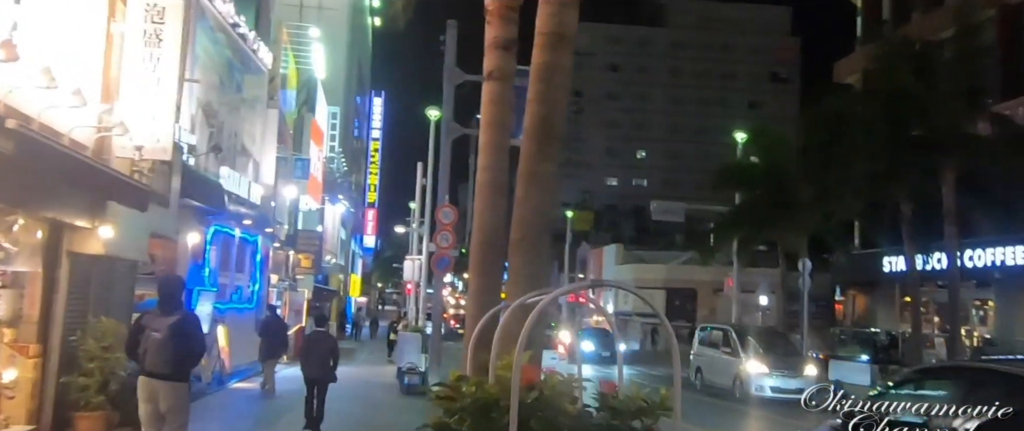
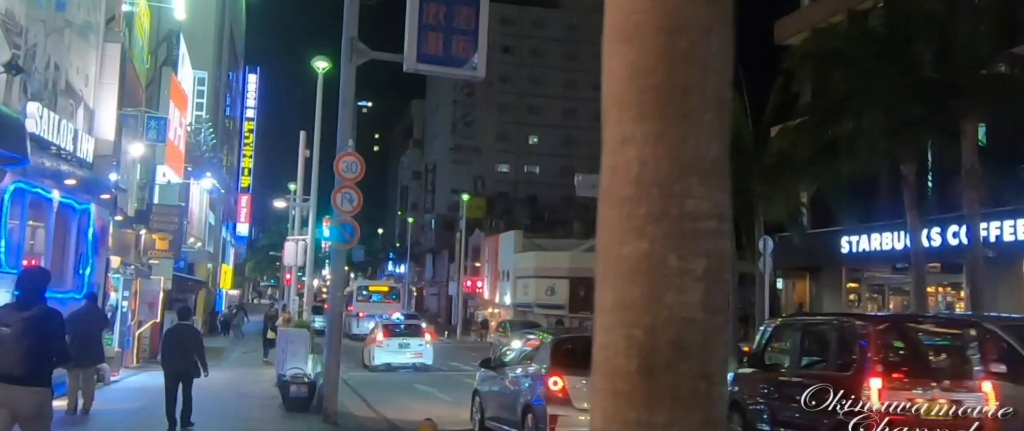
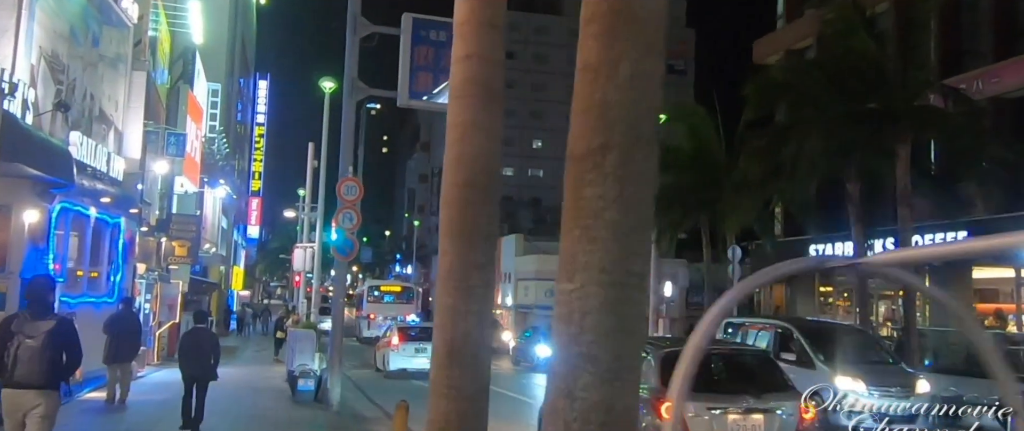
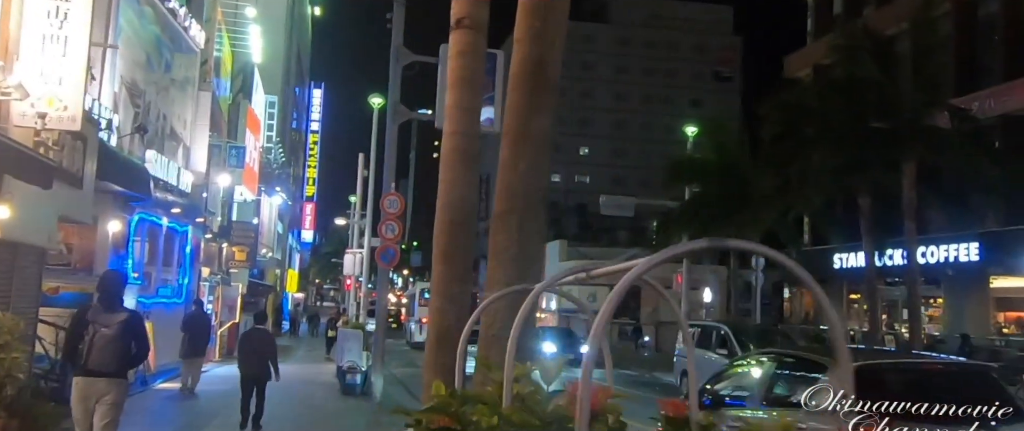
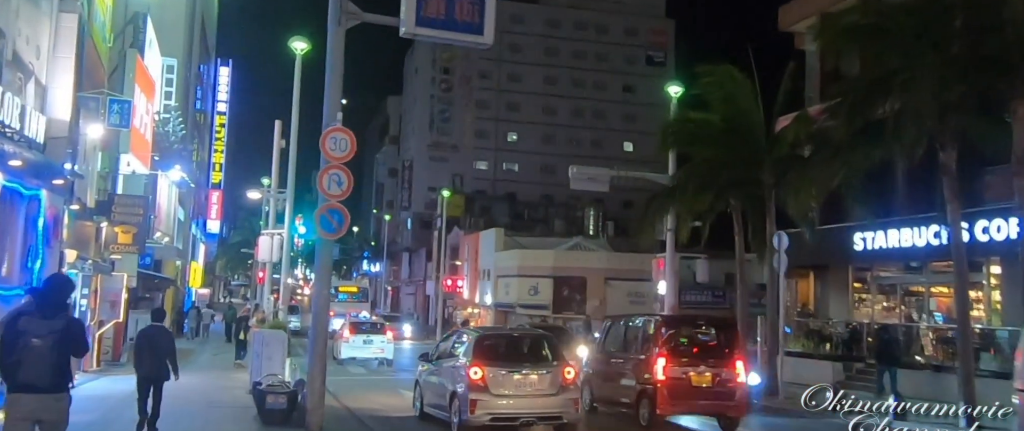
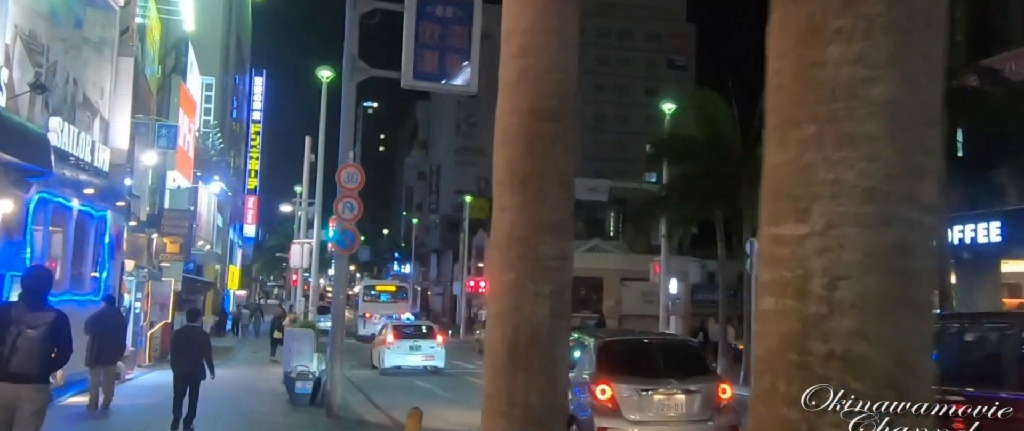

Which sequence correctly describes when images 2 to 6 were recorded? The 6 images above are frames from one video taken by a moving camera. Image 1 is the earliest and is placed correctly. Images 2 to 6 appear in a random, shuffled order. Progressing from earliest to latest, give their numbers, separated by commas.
4, 3, 6, 2, 5
